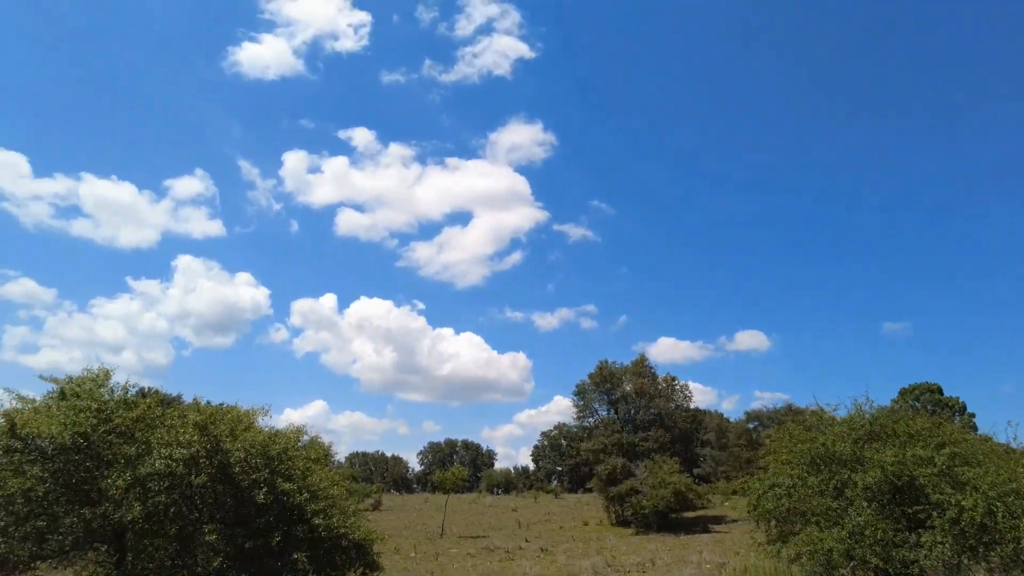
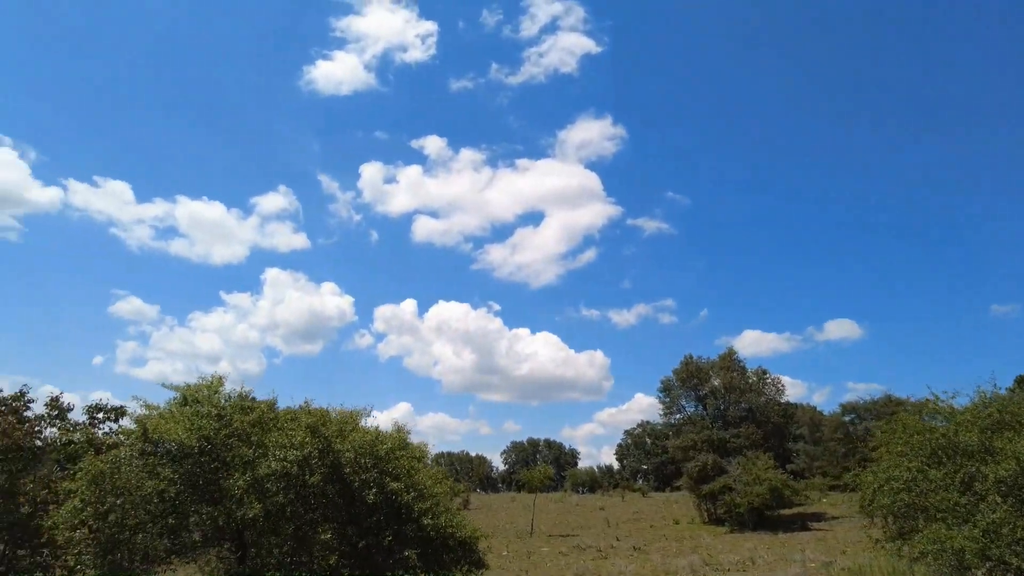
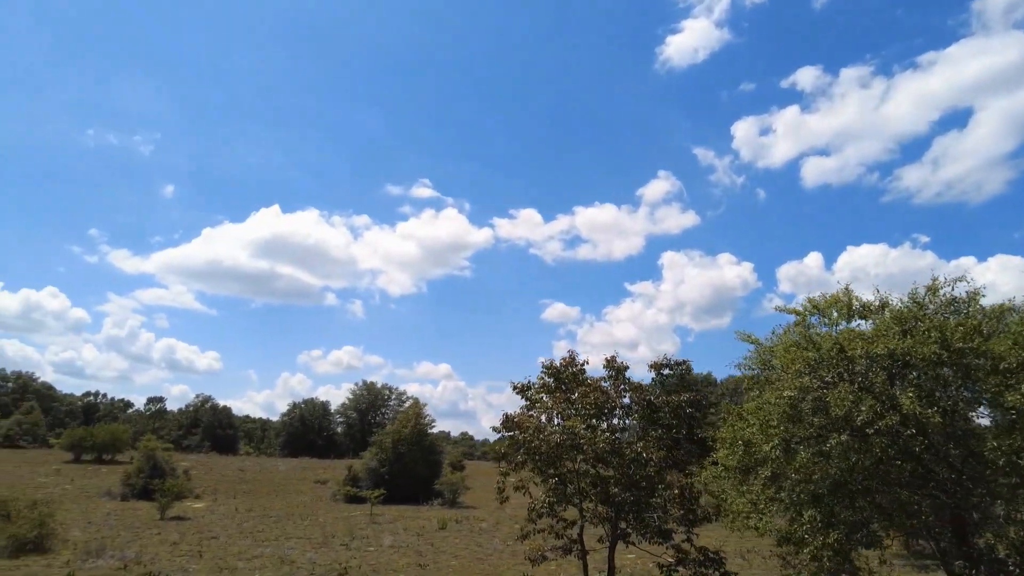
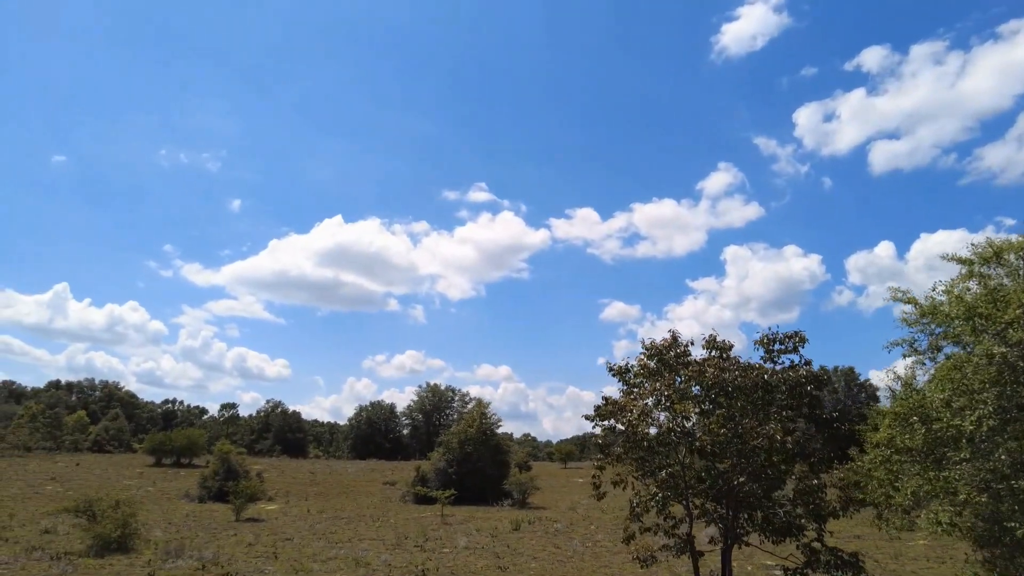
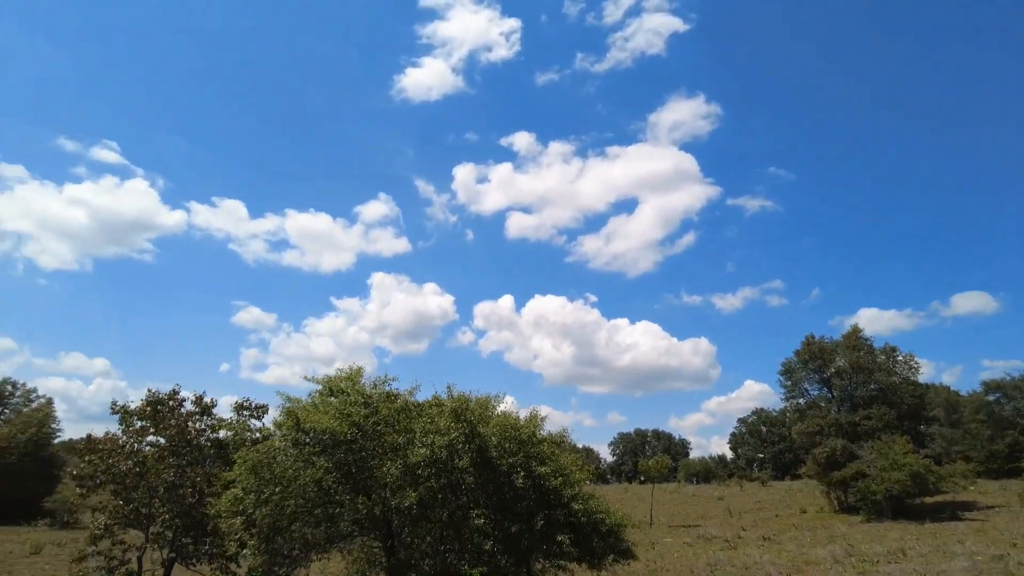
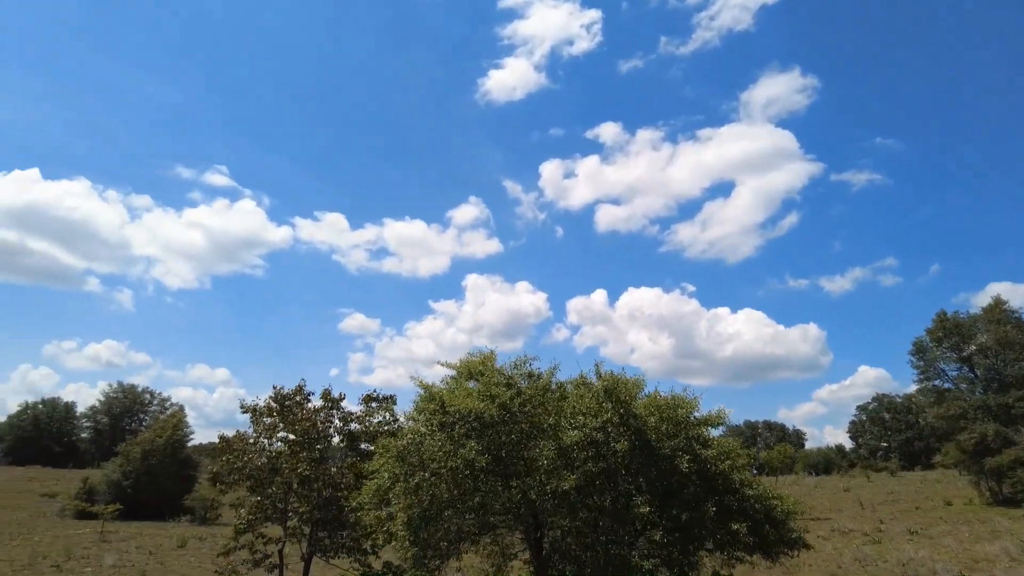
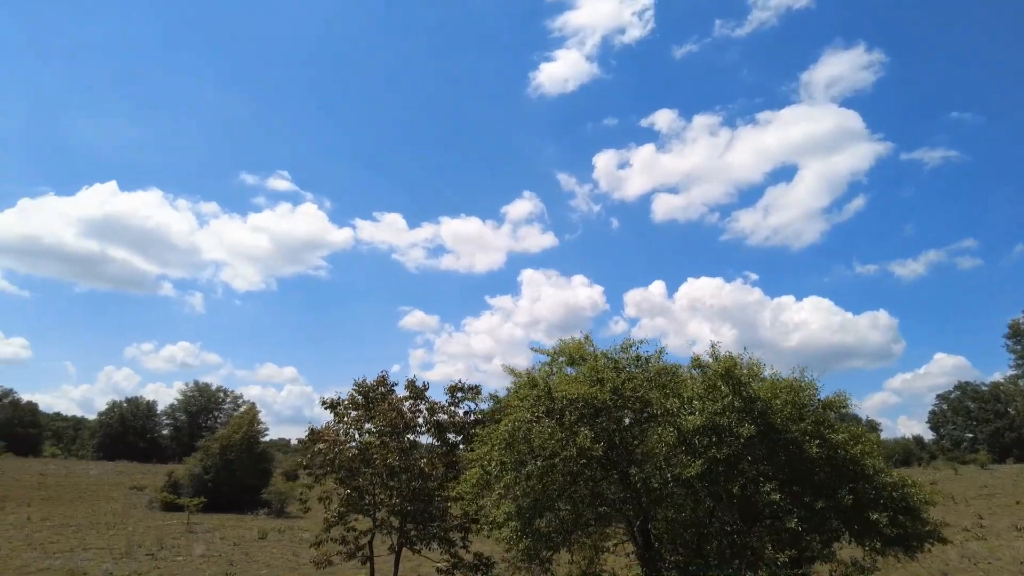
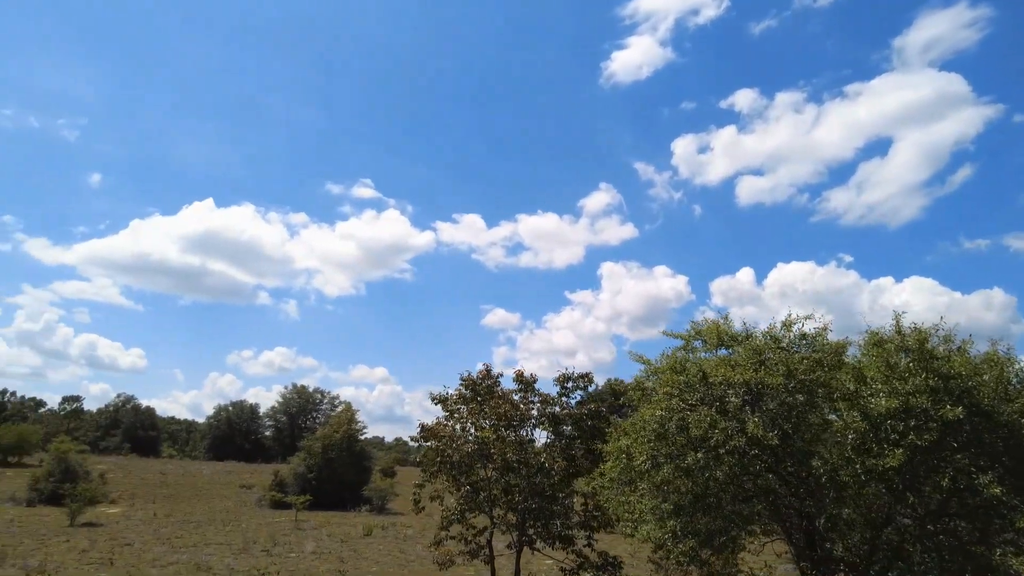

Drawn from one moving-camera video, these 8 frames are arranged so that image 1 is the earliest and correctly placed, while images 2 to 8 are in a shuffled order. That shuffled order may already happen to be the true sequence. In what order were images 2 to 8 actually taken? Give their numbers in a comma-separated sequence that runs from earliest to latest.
2, 5, 6, 7, 8, 3, 4
